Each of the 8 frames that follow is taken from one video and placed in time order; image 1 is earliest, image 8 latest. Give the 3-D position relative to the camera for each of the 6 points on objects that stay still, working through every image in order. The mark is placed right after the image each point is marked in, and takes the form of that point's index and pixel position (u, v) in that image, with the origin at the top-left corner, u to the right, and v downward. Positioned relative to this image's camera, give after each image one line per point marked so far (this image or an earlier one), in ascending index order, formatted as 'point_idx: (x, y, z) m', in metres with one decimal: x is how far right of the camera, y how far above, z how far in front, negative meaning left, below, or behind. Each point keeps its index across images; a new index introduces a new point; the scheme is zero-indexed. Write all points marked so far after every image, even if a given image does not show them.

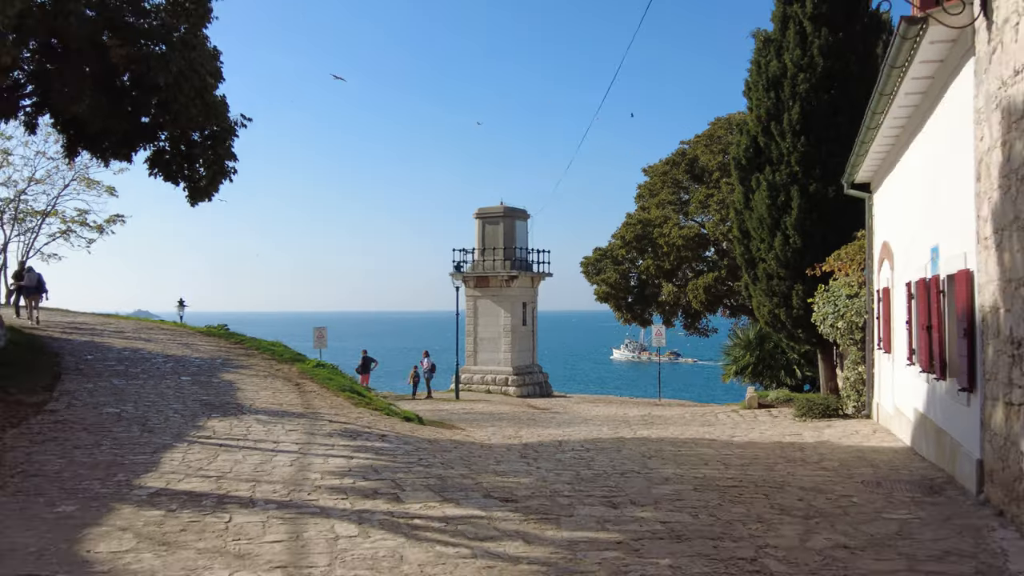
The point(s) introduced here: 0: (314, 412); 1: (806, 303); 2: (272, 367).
0: (-3.2, -2.0, +12.6) m
1: (+6.7, -0.3, +17.9) m
2: (-5.5, -1.8, +17.8) m
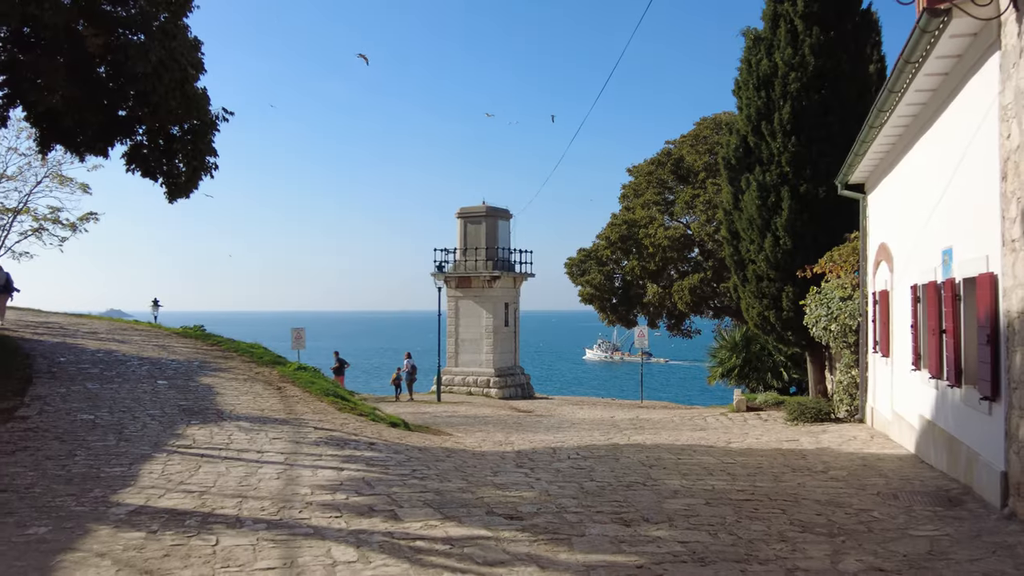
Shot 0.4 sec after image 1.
0: (-3.3, -2.0, +12.1) m
1: (+6.5, -0.4, +17.7) m
2: (-5.7, -1.8, +17.2) m
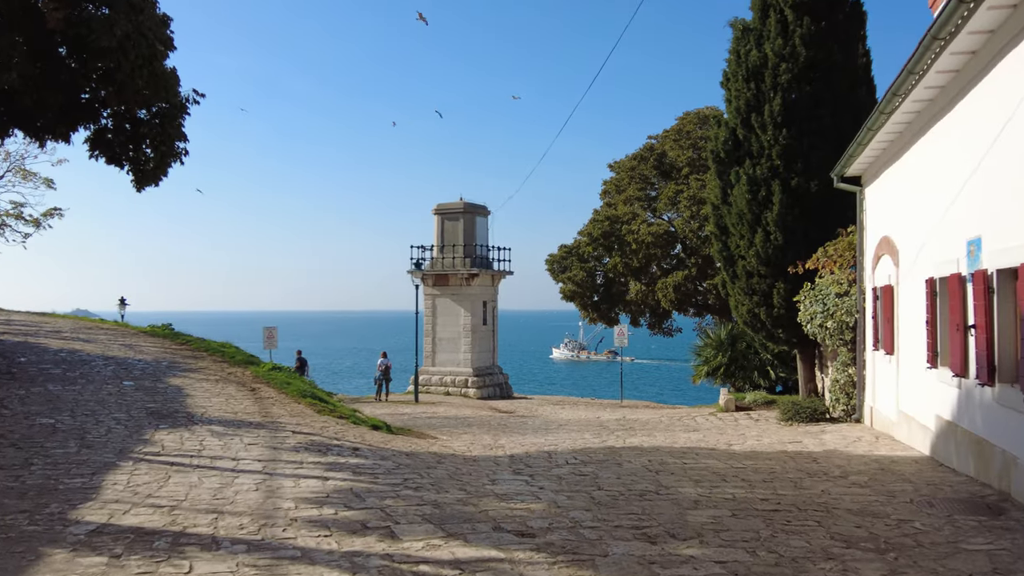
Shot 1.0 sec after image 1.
0: (-3.5, -1.9, +11.4) m
1: (+6.1, -0.3, +17.3) m
2: (-6.1, -1.7, +16.4) m
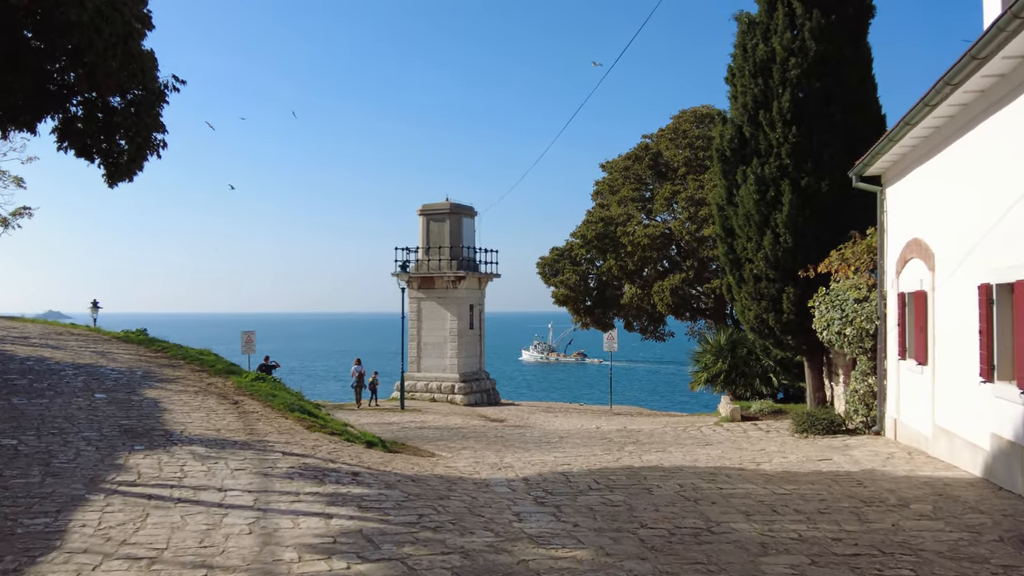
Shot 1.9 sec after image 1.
0: (-3.3, -2.0, +10.4) m
1: (+6.1, -0.4, +16.6) m
2: (-6.1, -1.8, +15.3) m
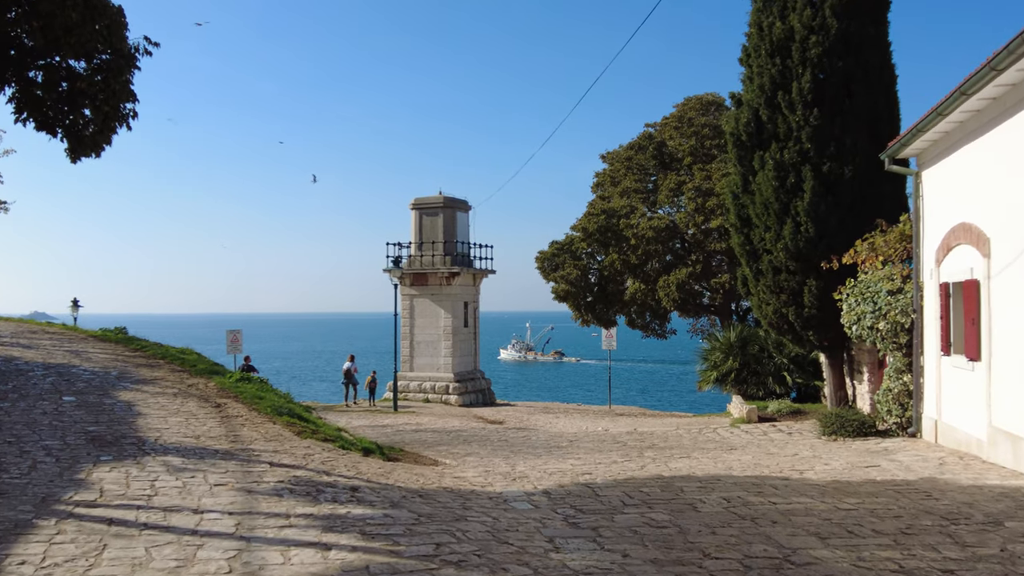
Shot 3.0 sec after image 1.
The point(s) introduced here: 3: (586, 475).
0: (-3.2, -1.9, +9.2) m
1: (+6.2, -0.3, +15.6) m
2: (-6.0, -1.7, +14.1) m
3: (+0.9, -2.2, +9.4) m
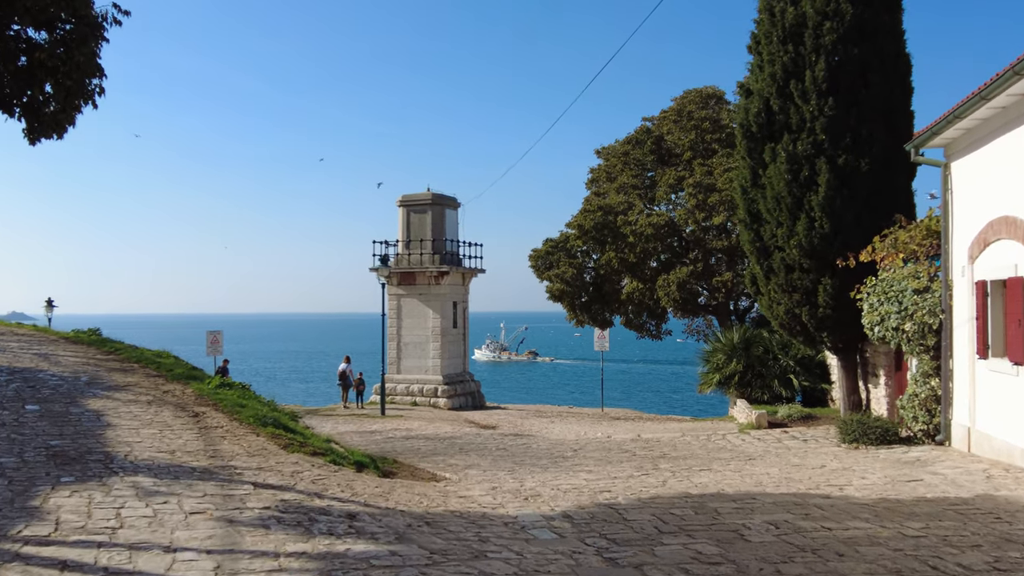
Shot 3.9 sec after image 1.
0: (-3.0, -1.9, +8.2) m
1: (+6.1, -0.2, +14.8) m
2: (-6.0, -1.7, +13.1) m
3: (+1.0, -2.2, +8.5) m
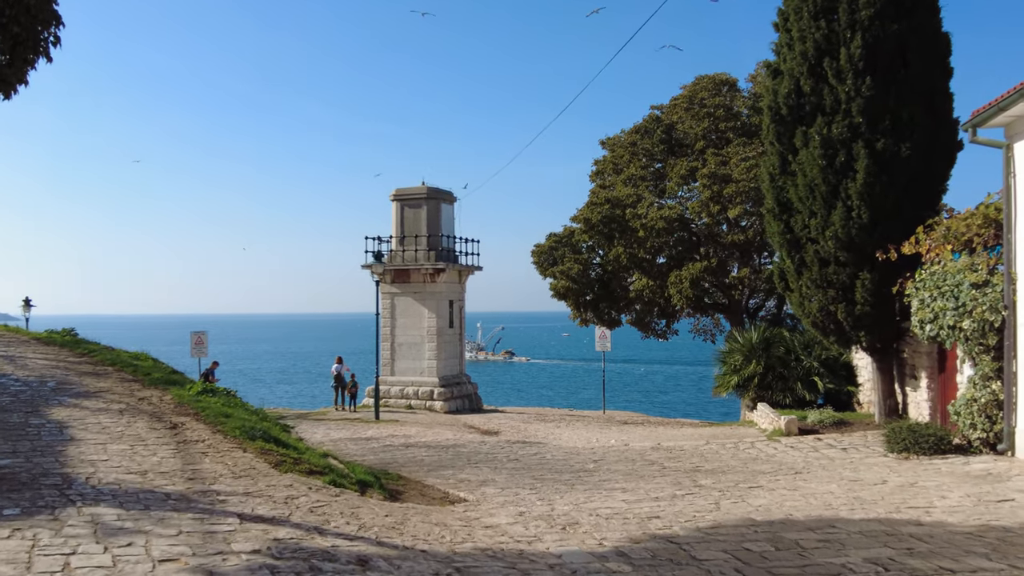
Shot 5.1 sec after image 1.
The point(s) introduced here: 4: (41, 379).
0: (-2.7, -1.8, +6.9) m
1: (+6.3, -0.1, +13.7) m
2: (-5.7, -1.6, +11.8) m
3: (+1.3, -2.1, +7.2) m
4: (-7.8, -1.5, +13.1) m
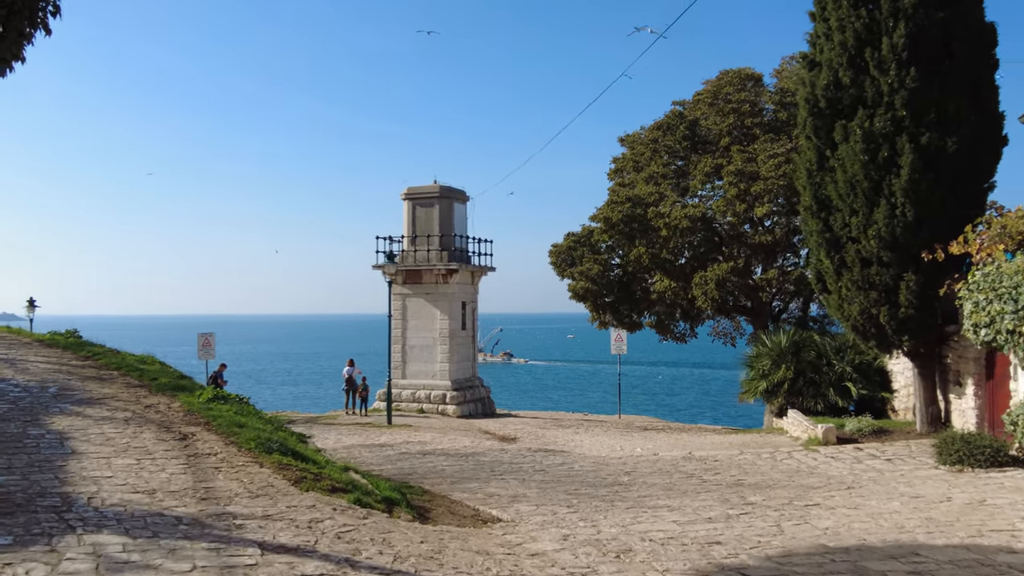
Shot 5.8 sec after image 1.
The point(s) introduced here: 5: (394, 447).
0: (-2.3, -1.8, +6.3) m
1: (+6.8, -0.2, +13.0) m
2: (-5.3, -1.6, +11.1) m
3: (+1.7, -2.1, +6.5) m
4: (-7.4, -1.5, +12.4) m
5: (-2.5, -3.4, +16.7) m
